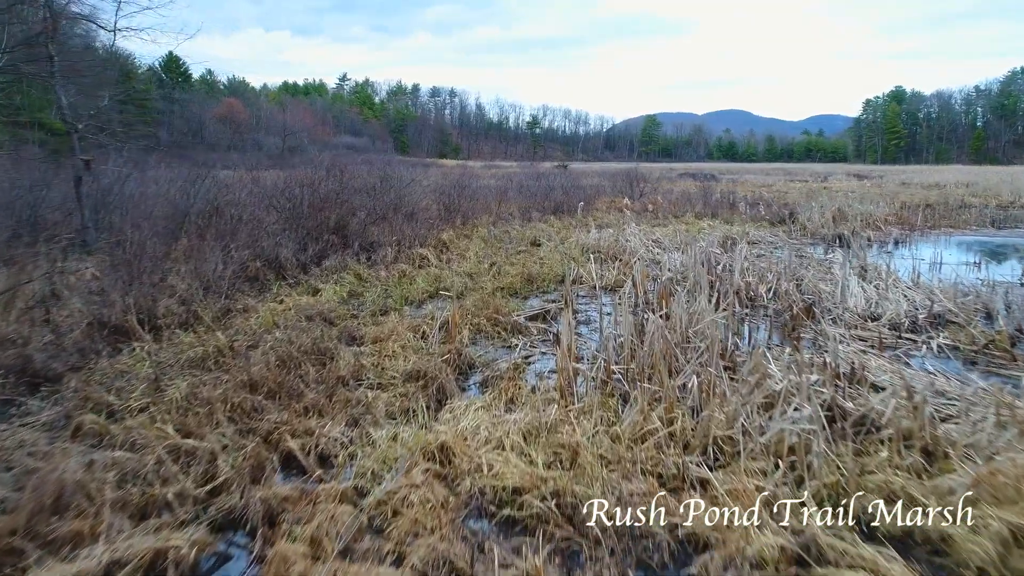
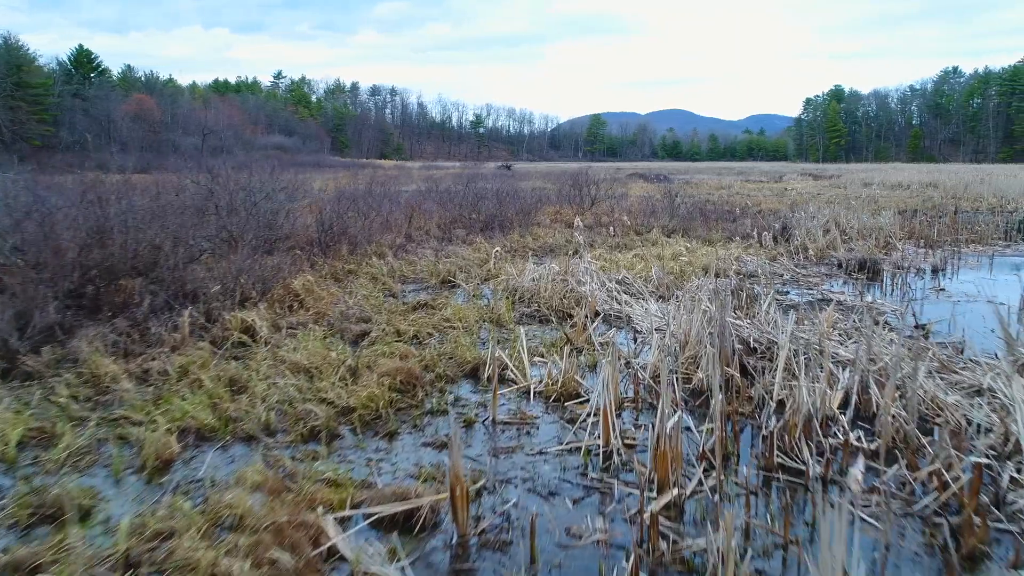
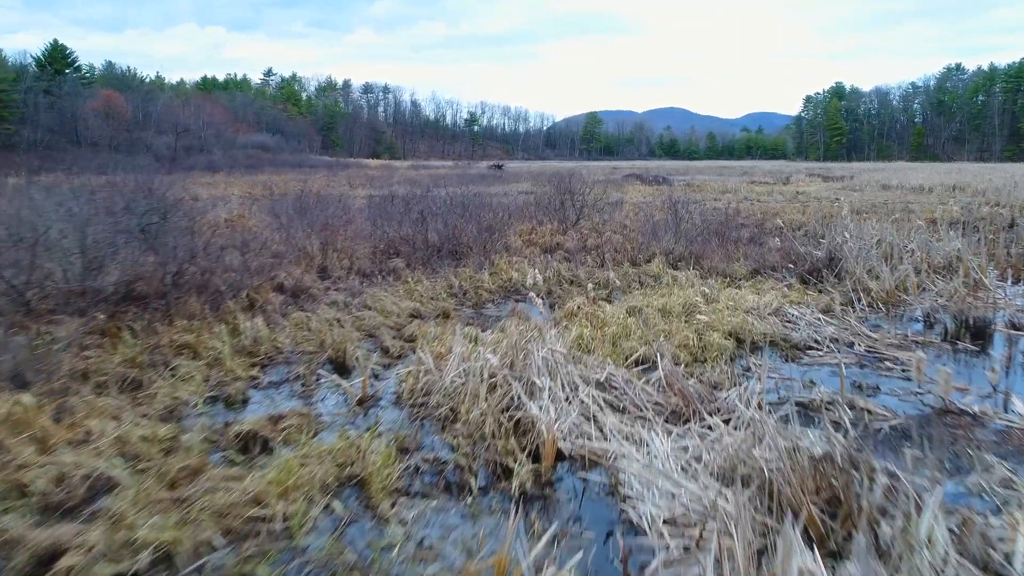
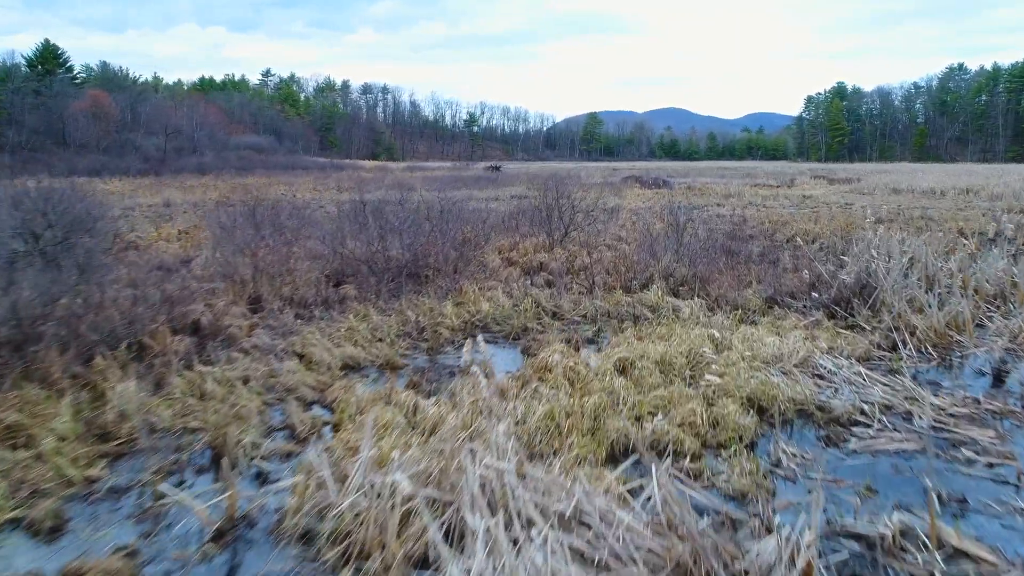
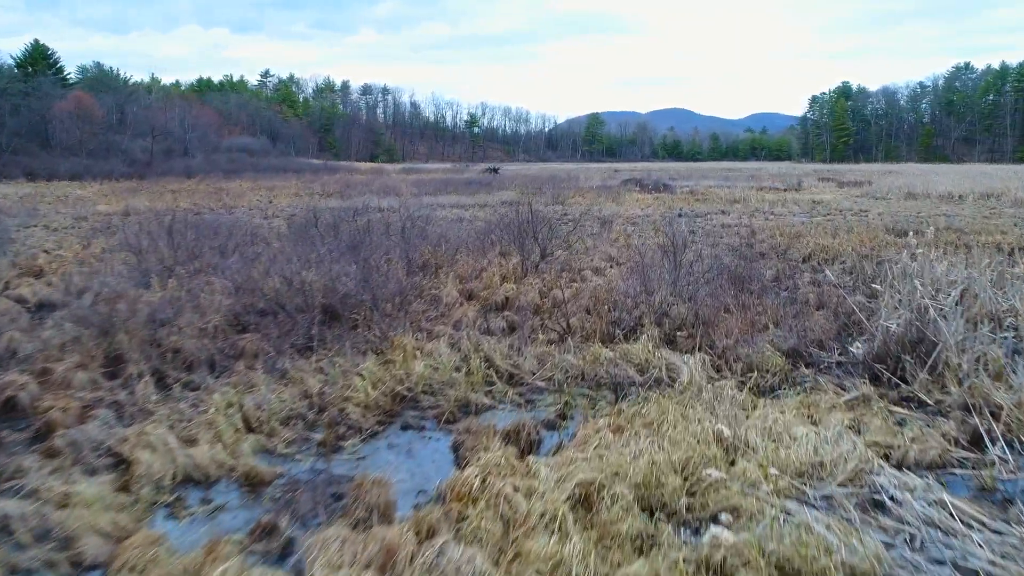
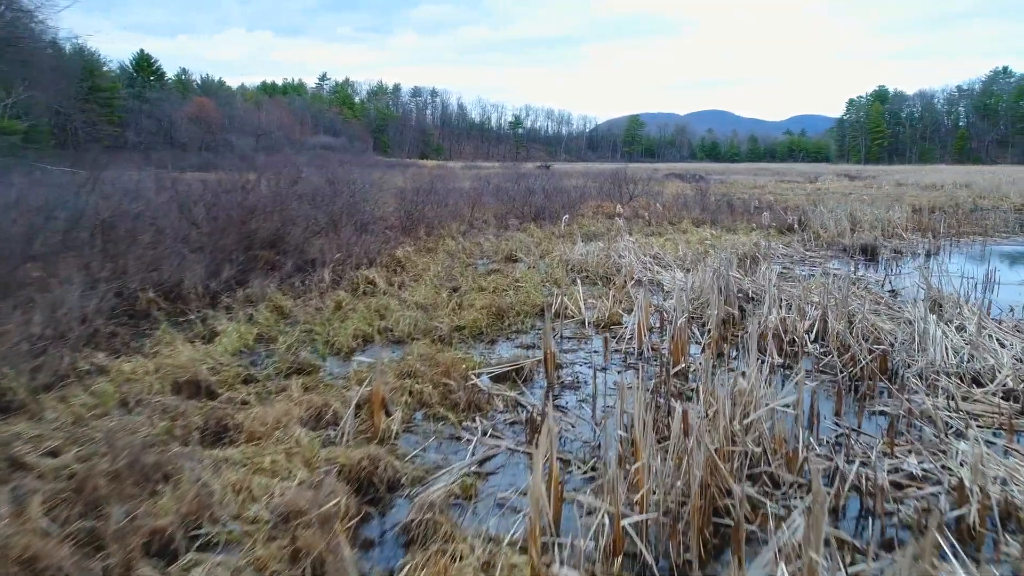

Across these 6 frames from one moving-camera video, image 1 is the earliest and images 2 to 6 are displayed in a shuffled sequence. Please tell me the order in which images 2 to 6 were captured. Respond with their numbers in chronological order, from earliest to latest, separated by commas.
6, 2, 3, 4, 5
